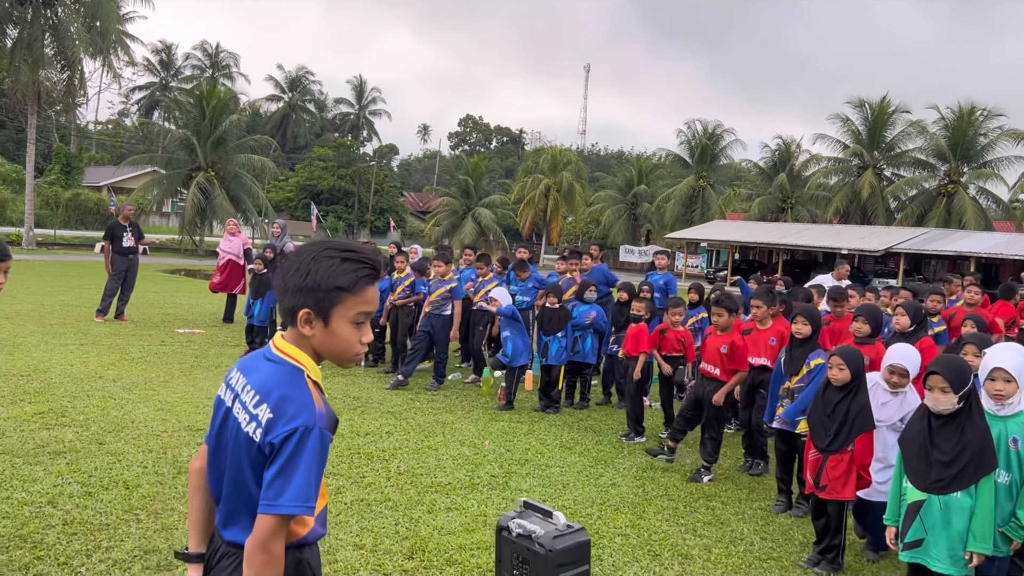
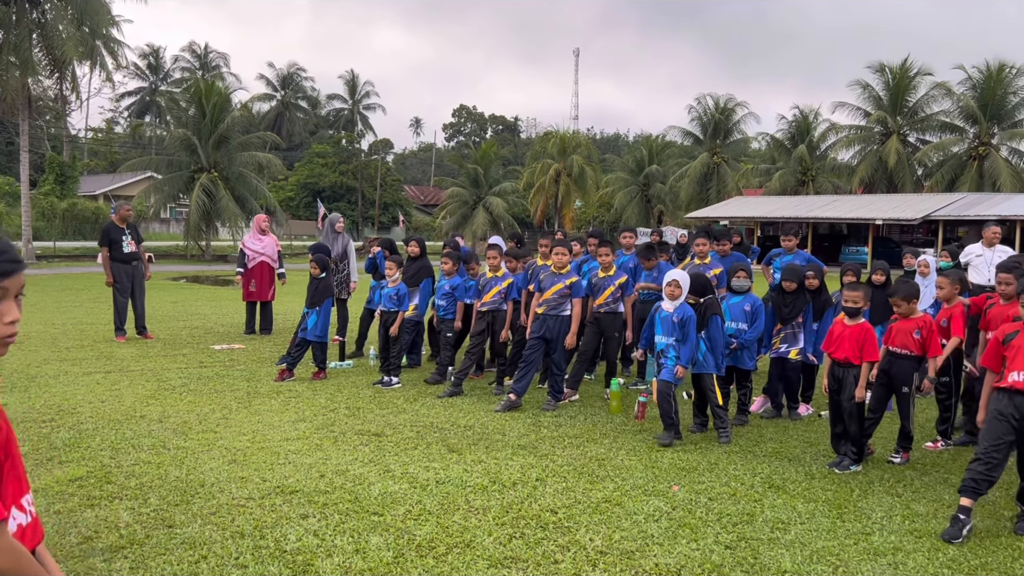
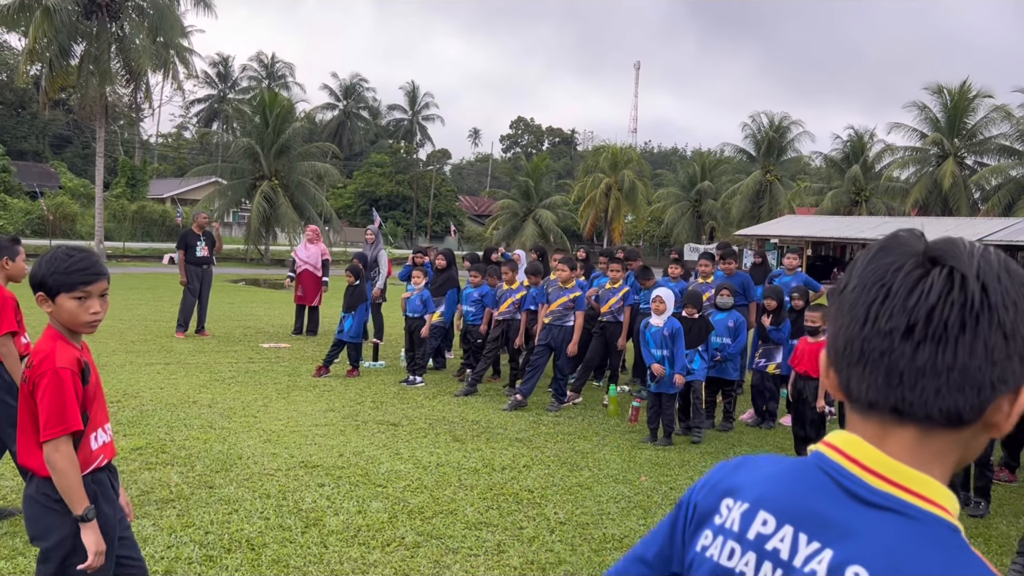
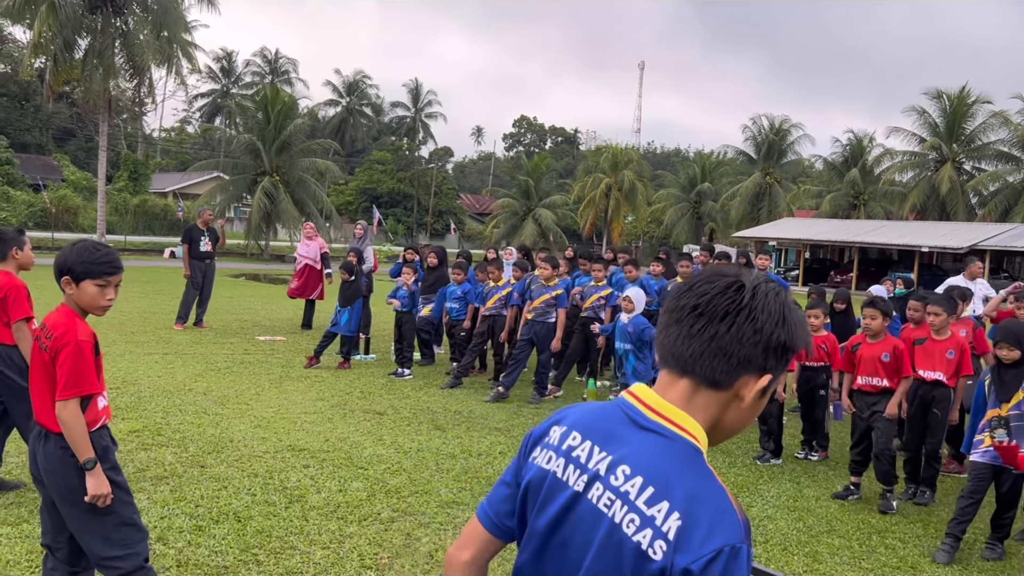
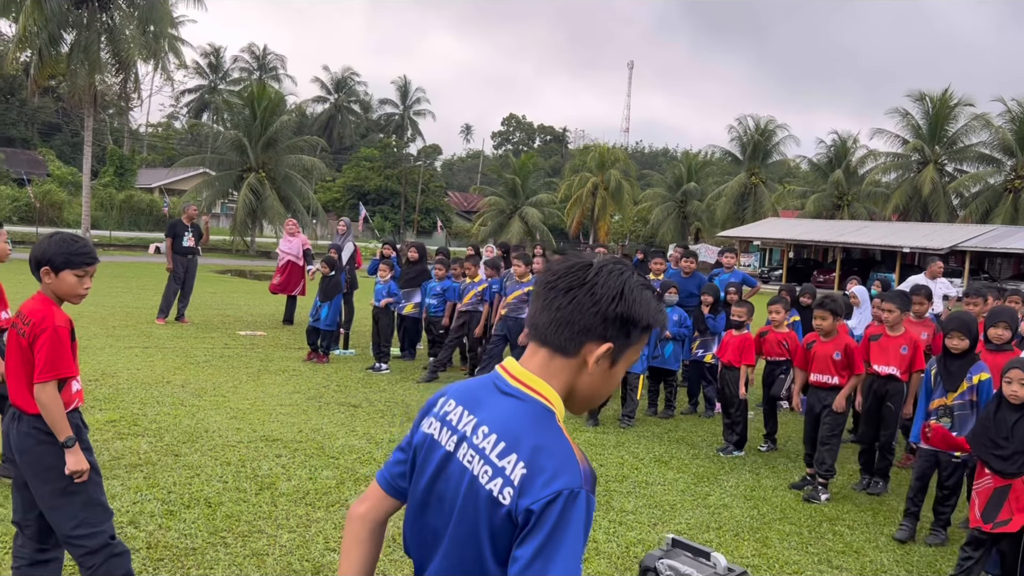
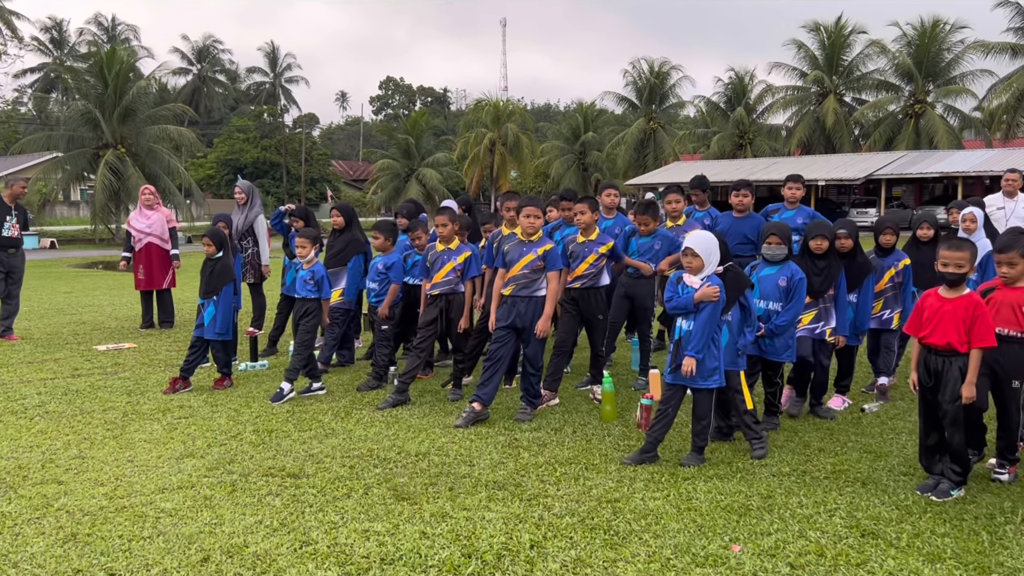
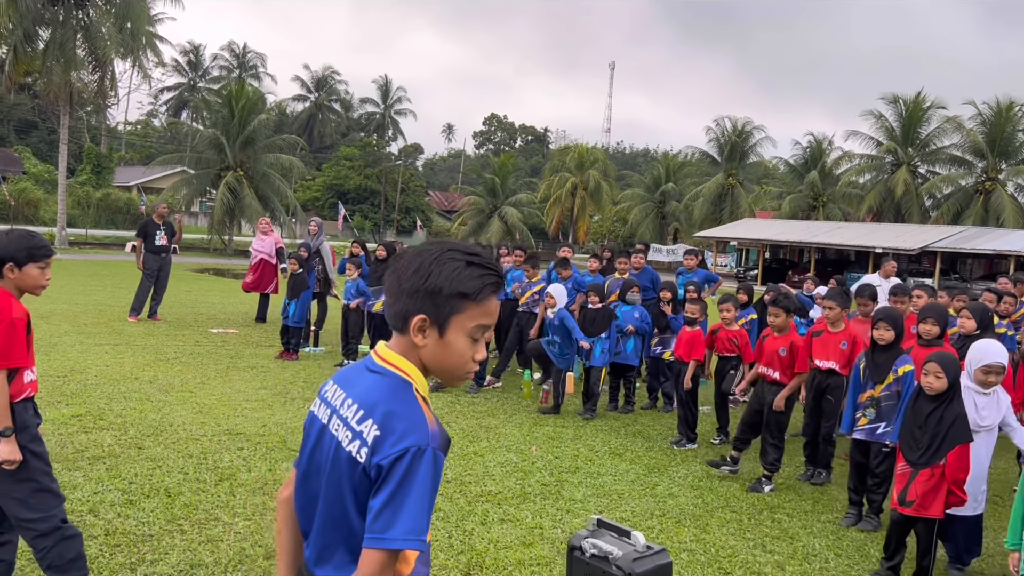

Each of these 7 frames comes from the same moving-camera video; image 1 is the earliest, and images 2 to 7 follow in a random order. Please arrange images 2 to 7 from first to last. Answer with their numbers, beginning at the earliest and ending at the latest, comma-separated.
7, 5, 4, 3, 2, 6
